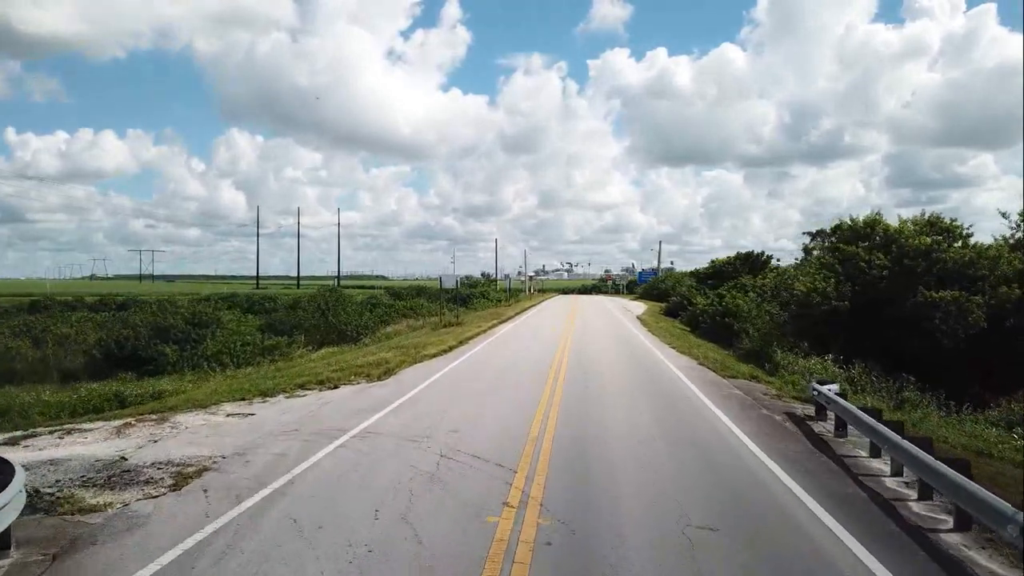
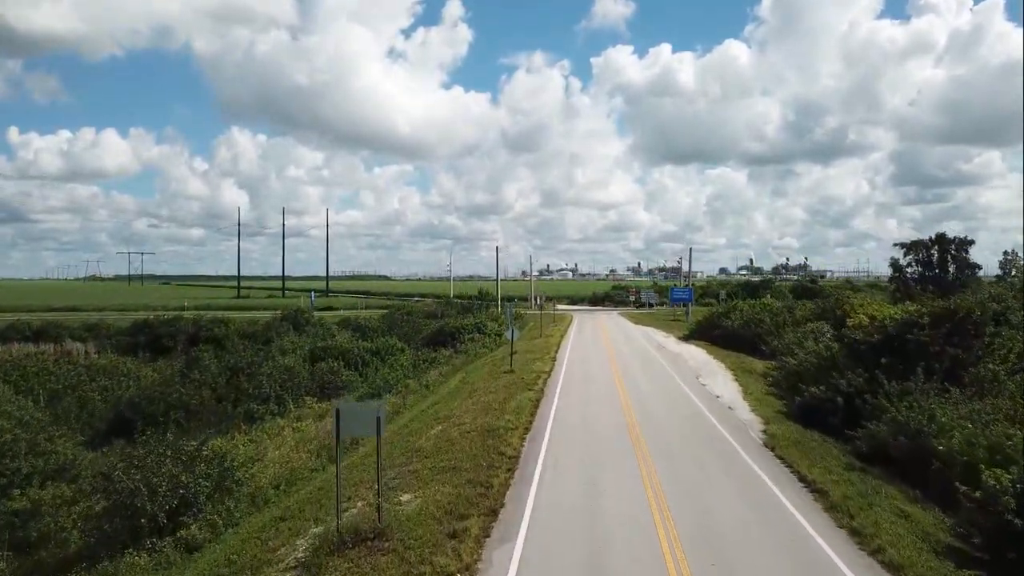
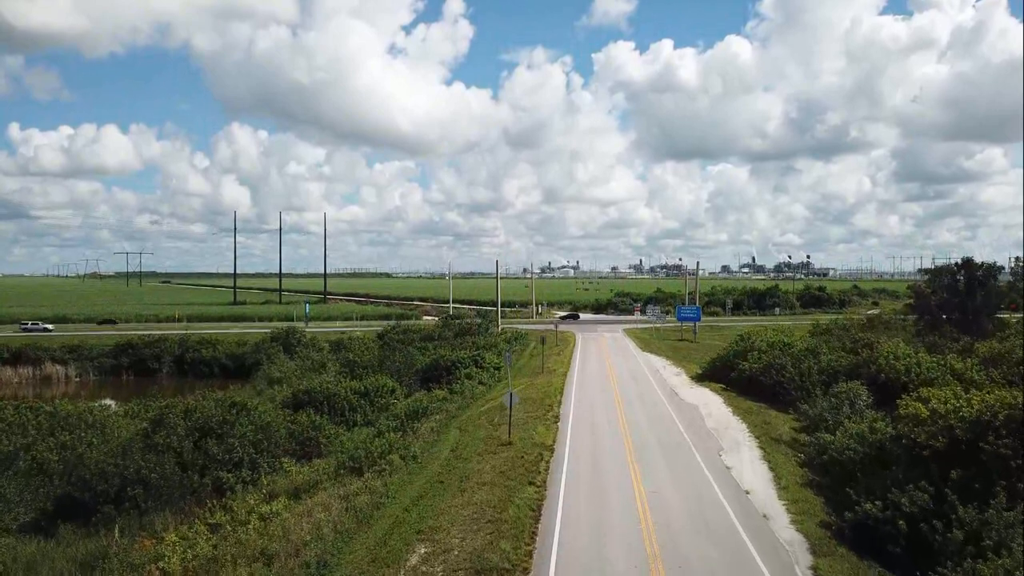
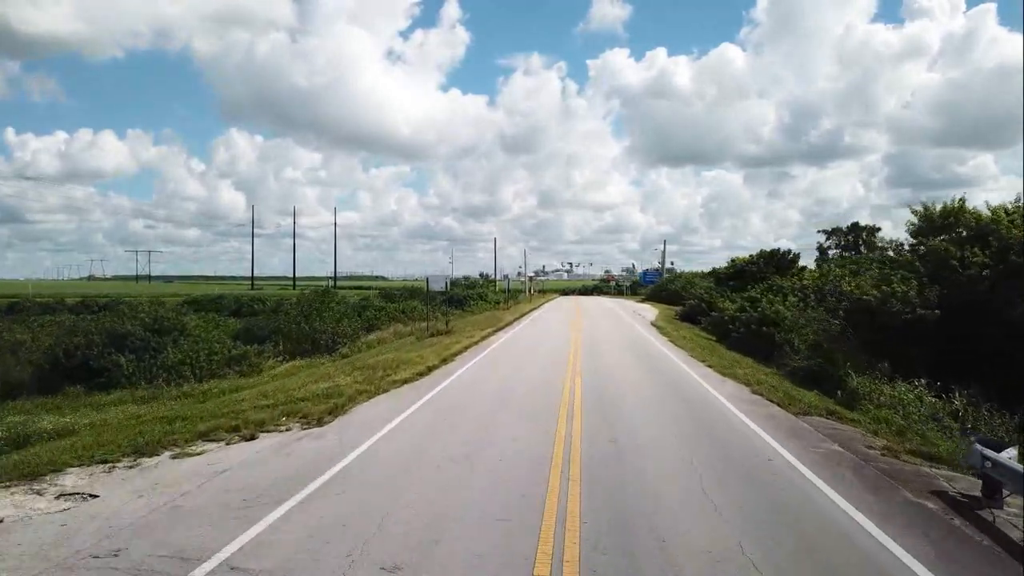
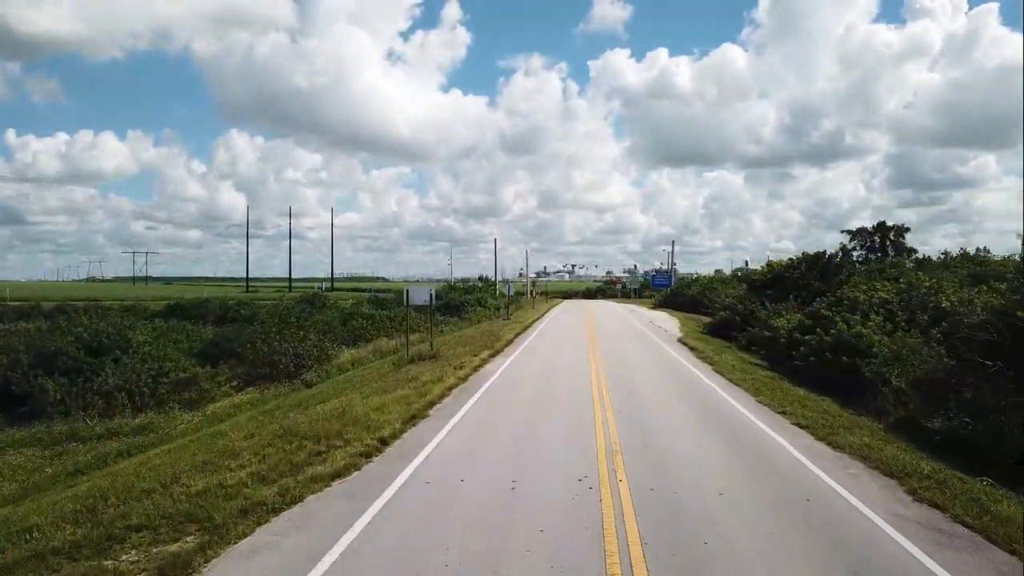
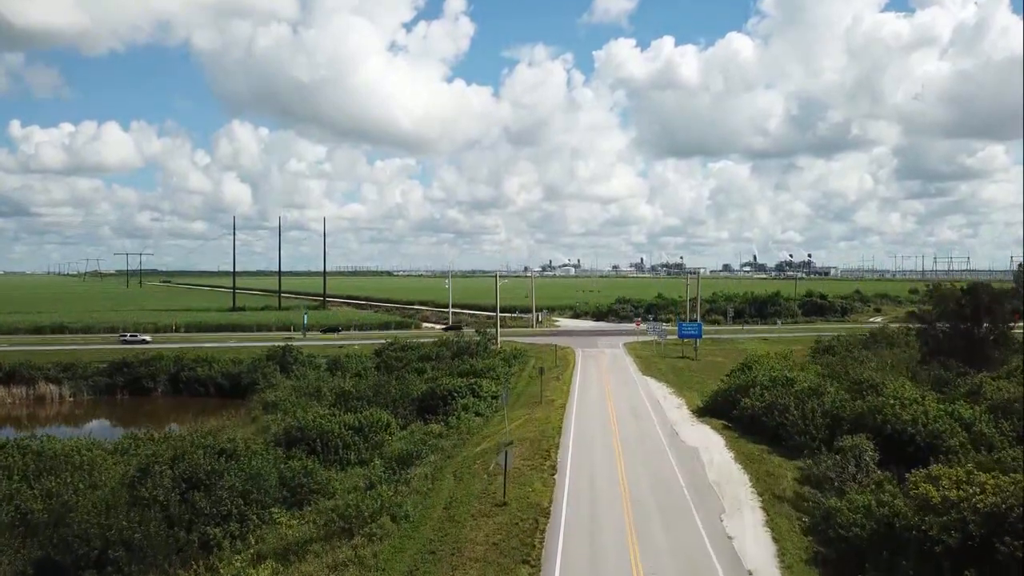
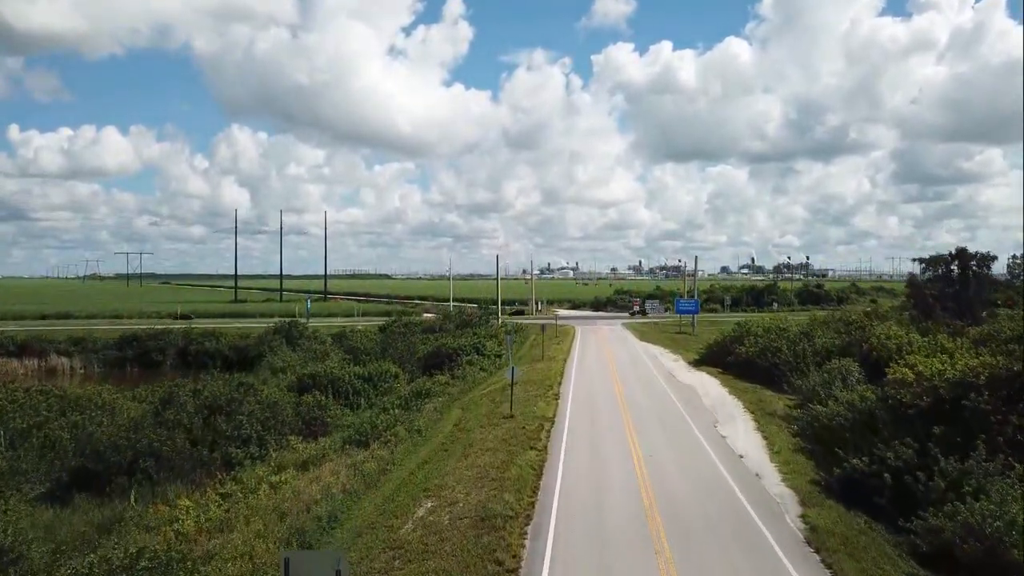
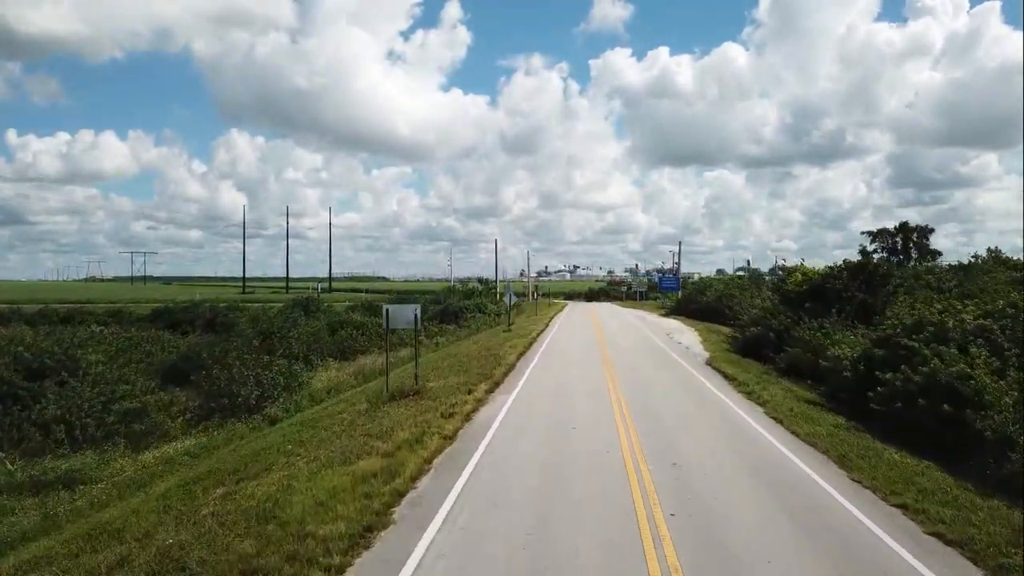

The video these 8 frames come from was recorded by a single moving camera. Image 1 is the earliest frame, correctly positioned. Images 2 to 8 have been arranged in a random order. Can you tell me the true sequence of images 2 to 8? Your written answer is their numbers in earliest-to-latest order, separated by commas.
4, 5, 8, 2, 7, 3, 6
